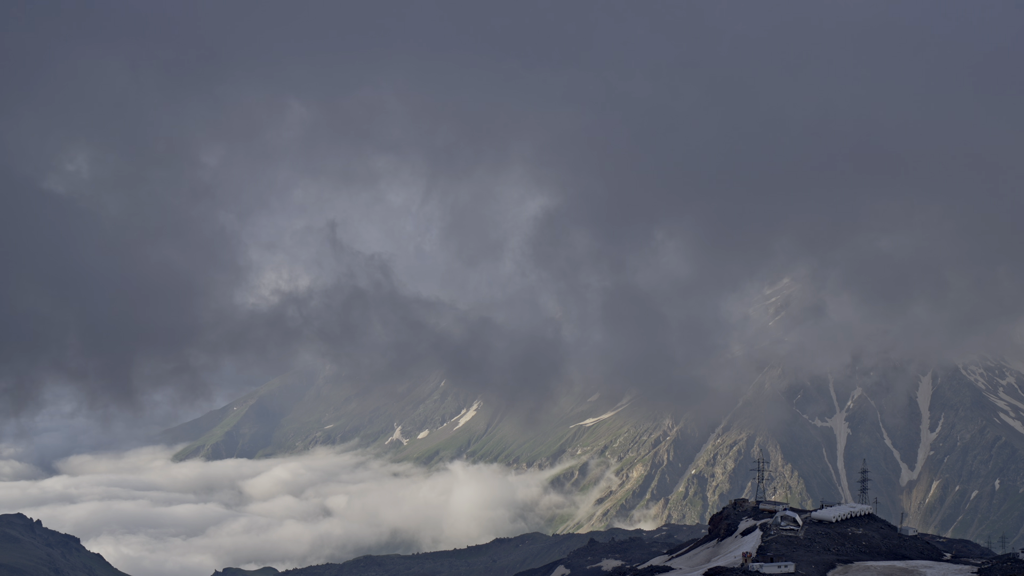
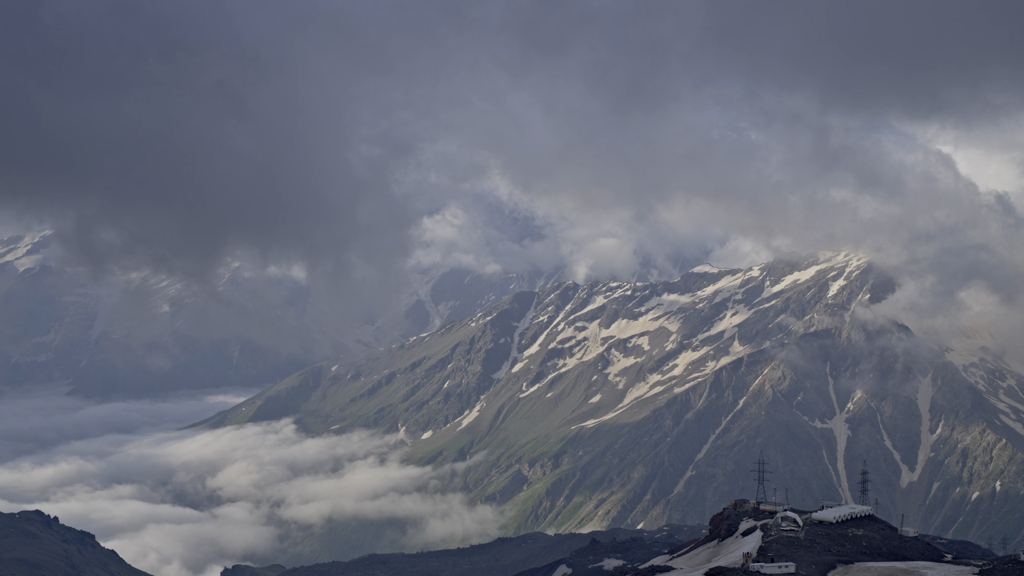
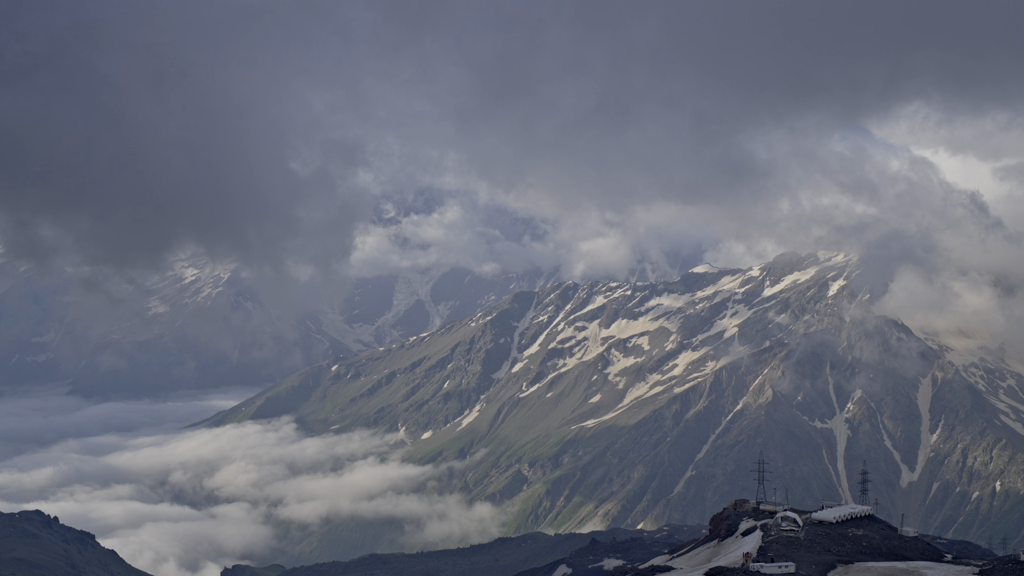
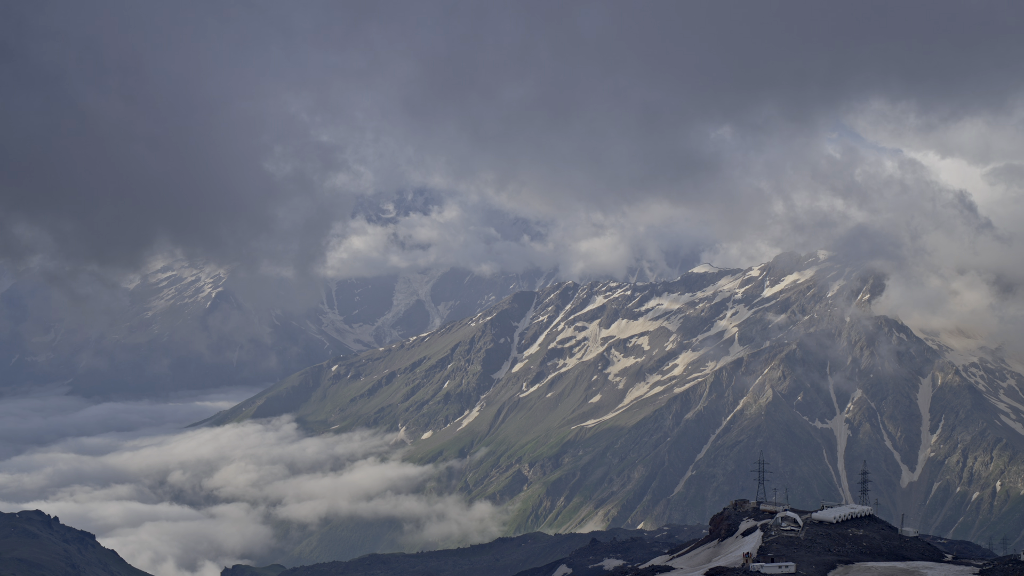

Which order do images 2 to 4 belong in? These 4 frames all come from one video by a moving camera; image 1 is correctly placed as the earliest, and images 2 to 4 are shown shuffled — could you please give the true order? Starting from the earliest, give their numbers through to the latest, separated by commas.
2, 3, 4
